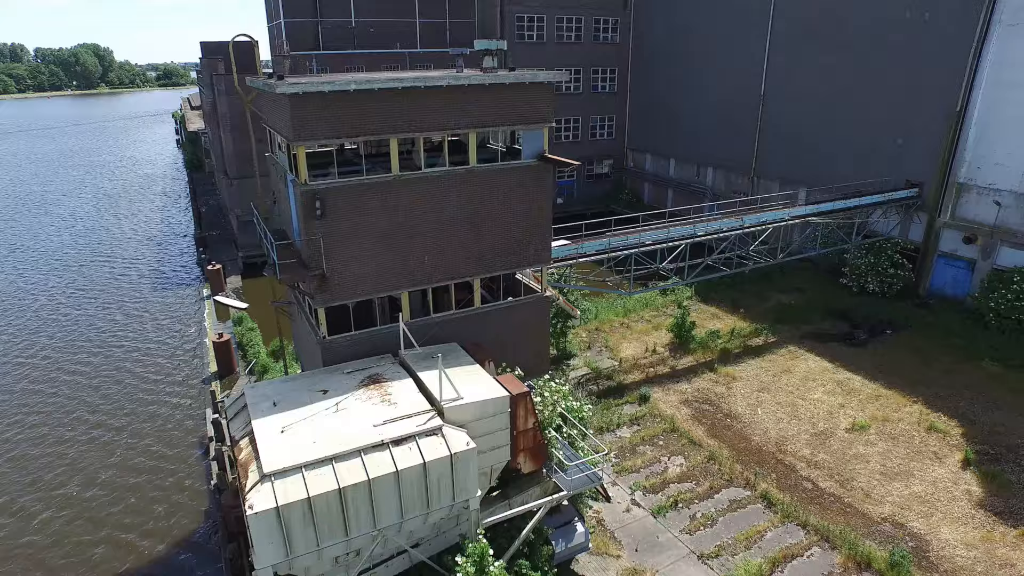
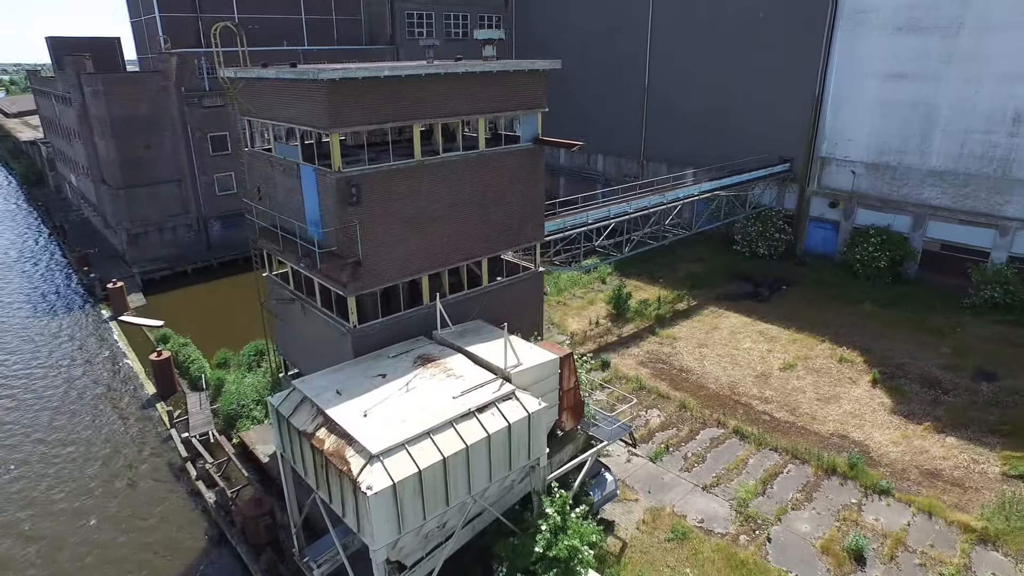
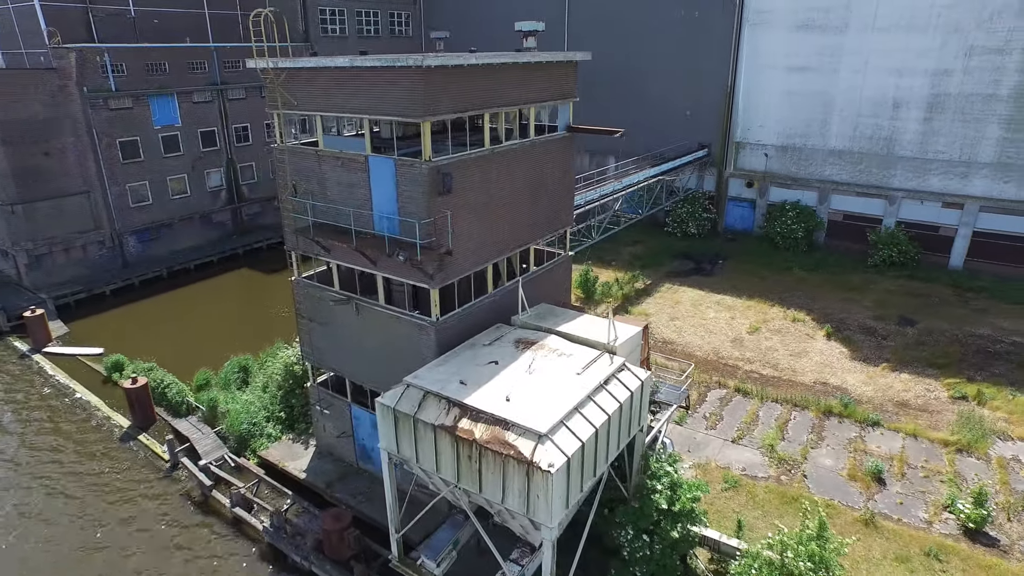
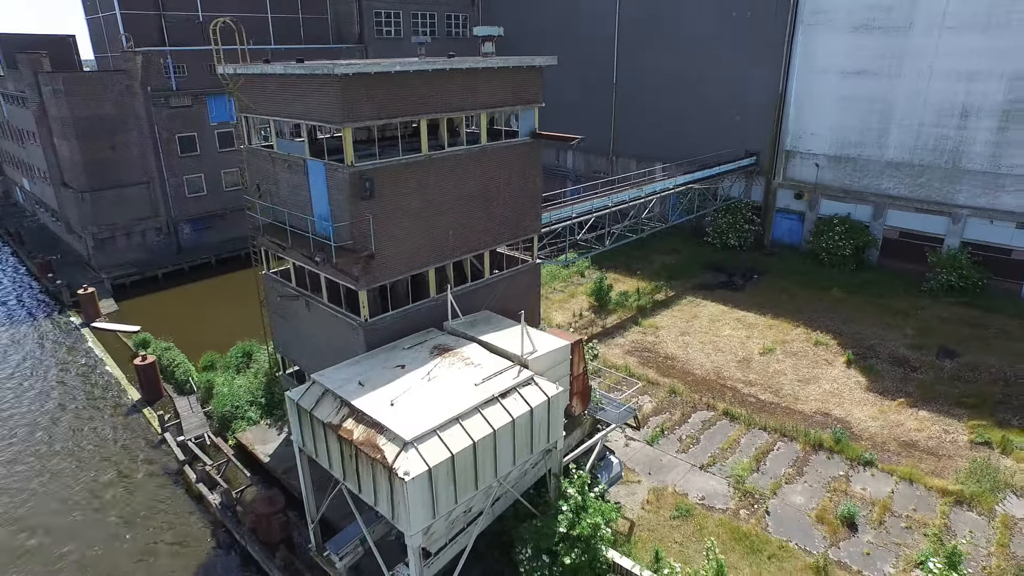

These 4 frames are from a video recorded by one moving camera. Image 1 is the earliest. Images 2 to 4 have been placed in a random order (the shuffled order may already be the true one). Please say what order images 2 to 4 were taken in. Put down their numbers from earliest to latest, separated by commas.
2, 4, 3
